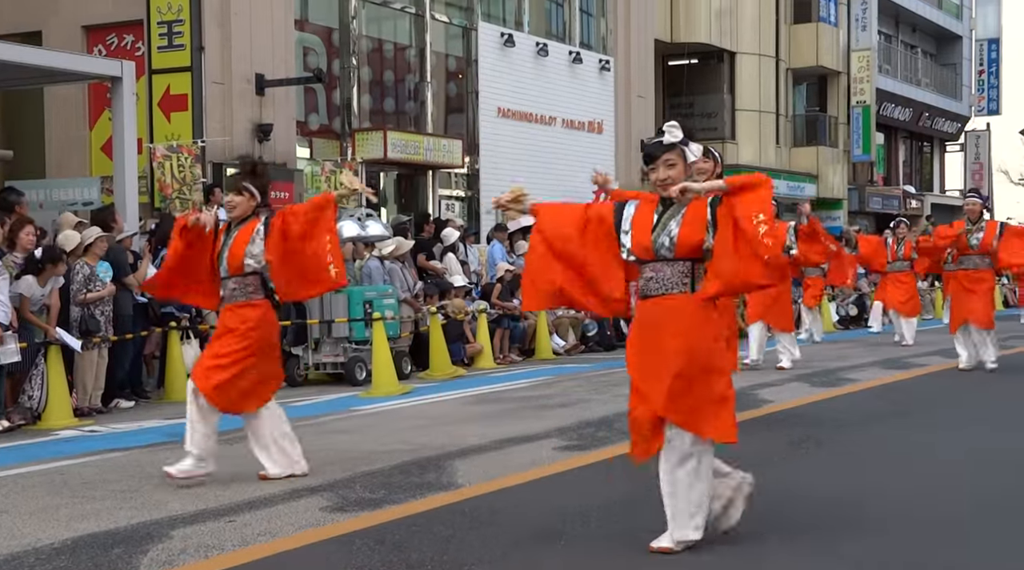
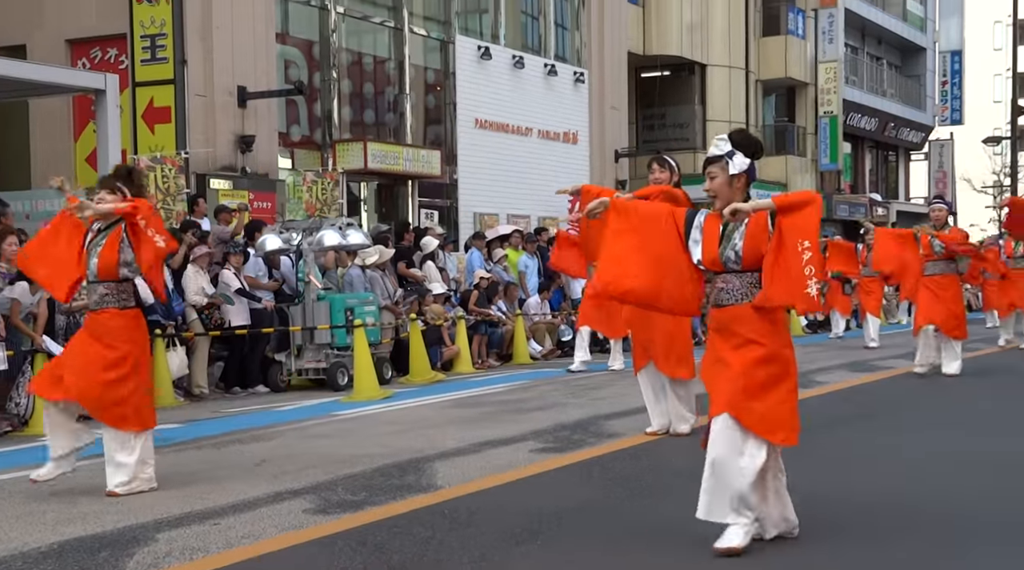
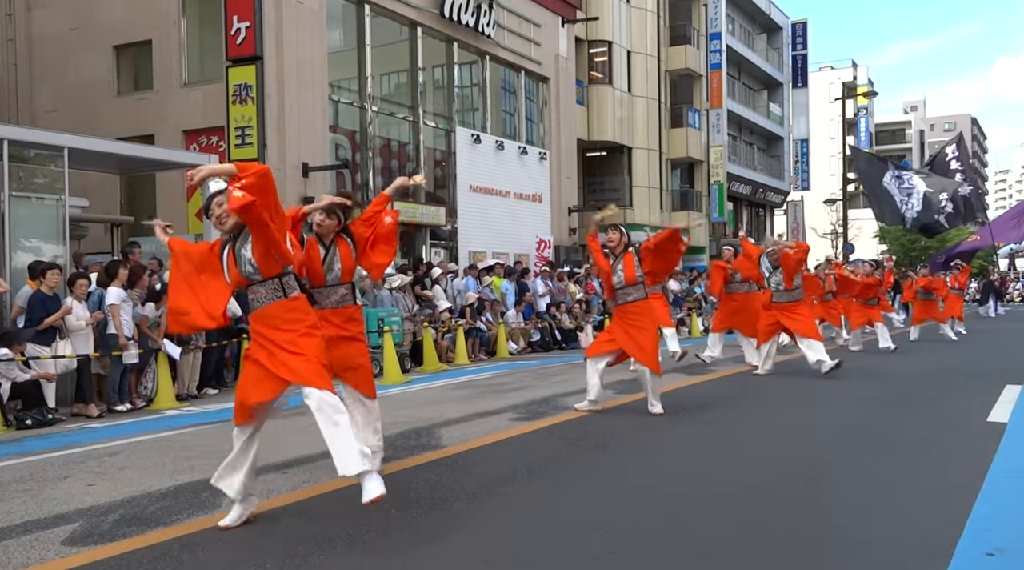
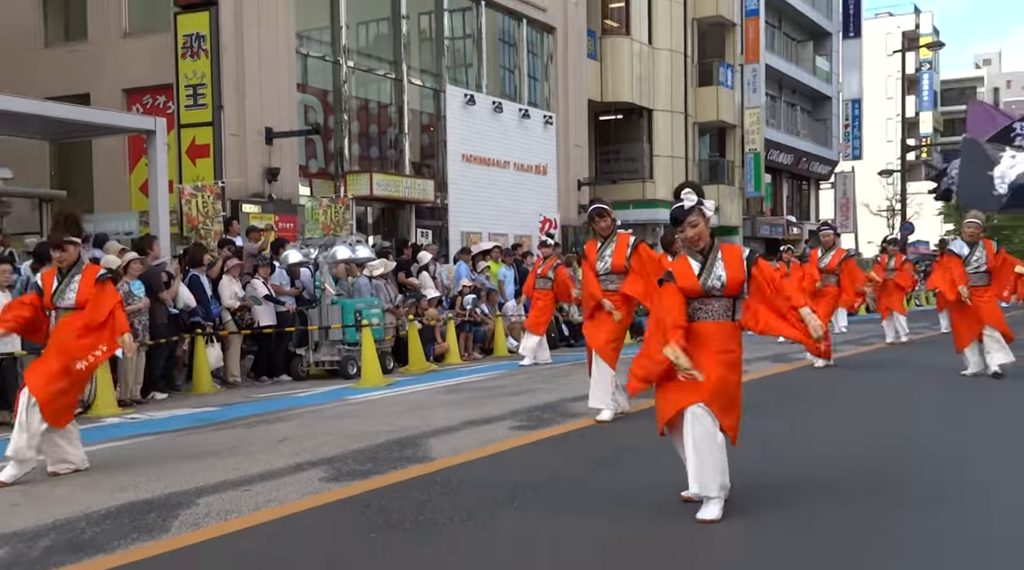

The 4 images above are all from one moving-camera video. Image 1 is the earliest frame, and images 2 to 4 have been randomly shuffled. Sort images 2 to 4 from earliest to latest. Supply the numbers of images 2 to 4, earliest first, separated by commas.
2, 4, 3
